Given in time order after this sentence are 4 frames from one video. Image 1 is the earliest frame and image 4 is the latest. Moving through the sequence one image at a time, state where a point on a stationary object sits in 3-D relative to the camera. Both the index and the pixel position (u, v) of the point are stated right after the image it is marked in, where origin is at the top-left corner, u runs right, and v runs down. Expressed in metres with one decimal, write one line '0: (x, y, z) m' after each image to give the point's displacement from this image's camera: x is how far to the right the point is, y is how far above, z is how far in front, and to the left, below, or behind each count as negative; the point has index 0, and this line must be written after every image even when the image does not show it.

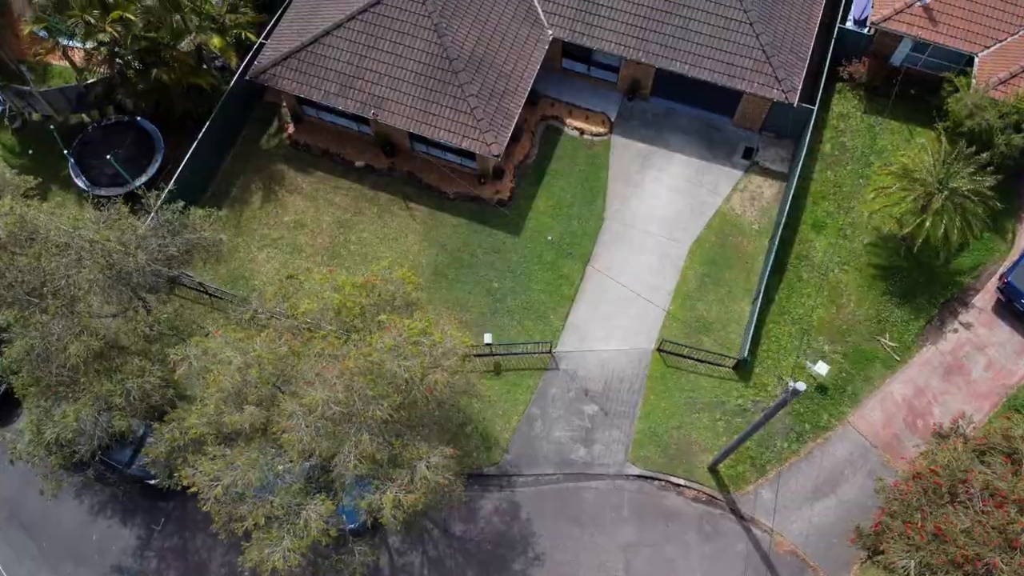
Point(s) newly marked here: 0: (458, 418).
0: (-1.4, -3.2, +19.6) m
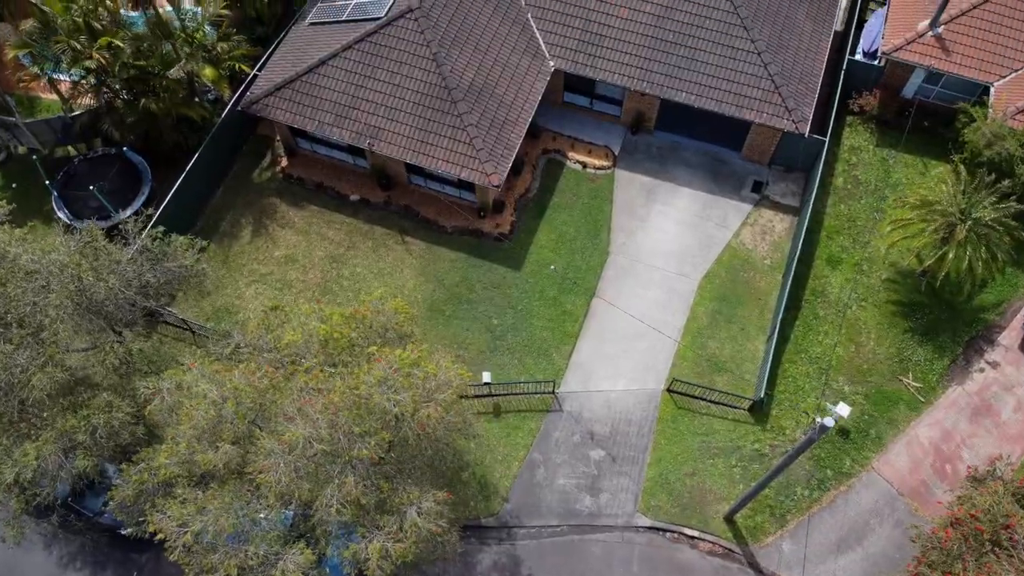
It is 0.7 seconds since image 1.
0: (-1.4, -3.9, +18.1) m
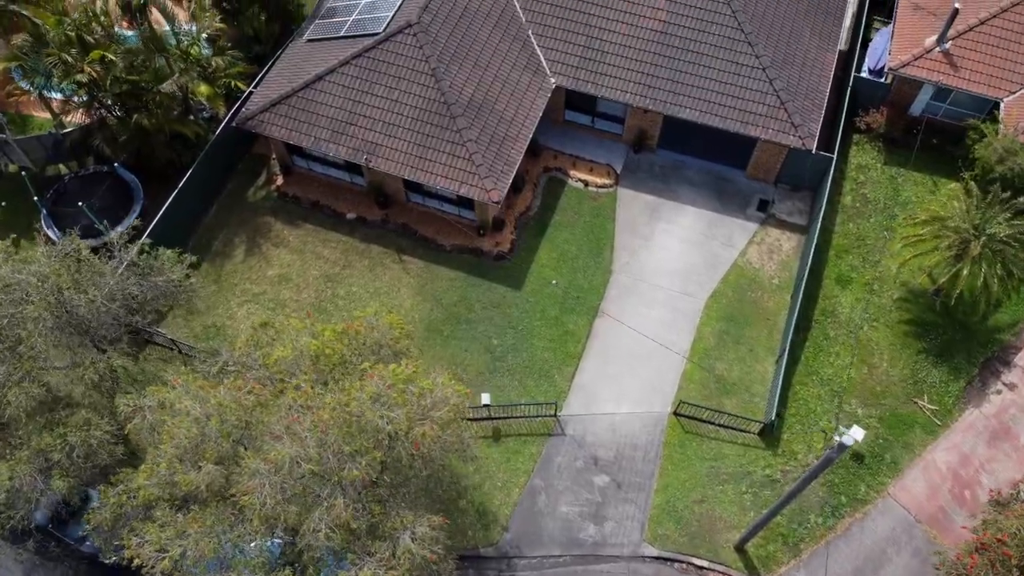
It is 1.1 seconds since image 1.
0: (-1.3, -4.2, +17.2) m
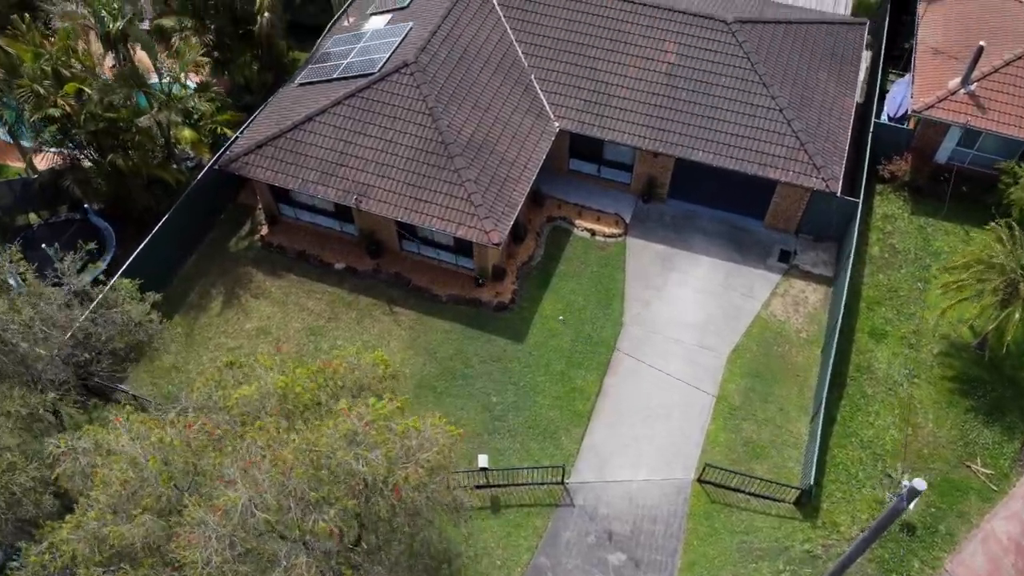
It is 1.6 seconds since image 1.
0: (-1.3, -4.8, +14.6) m
